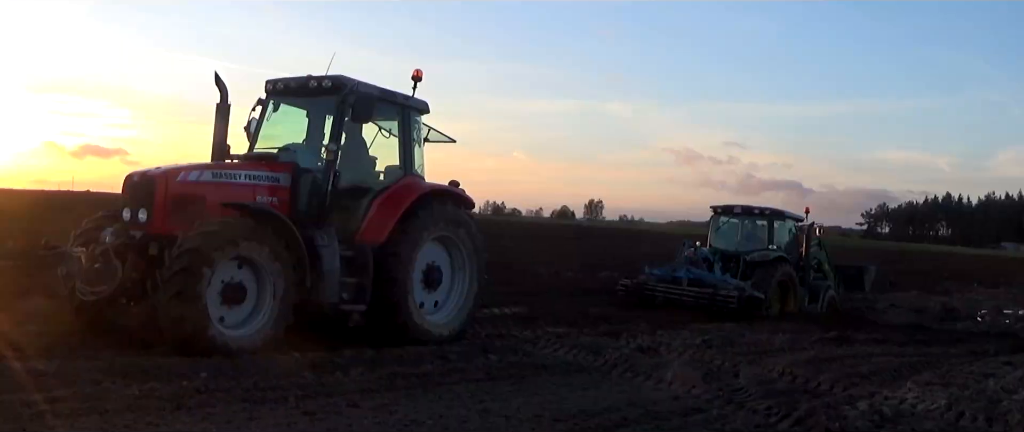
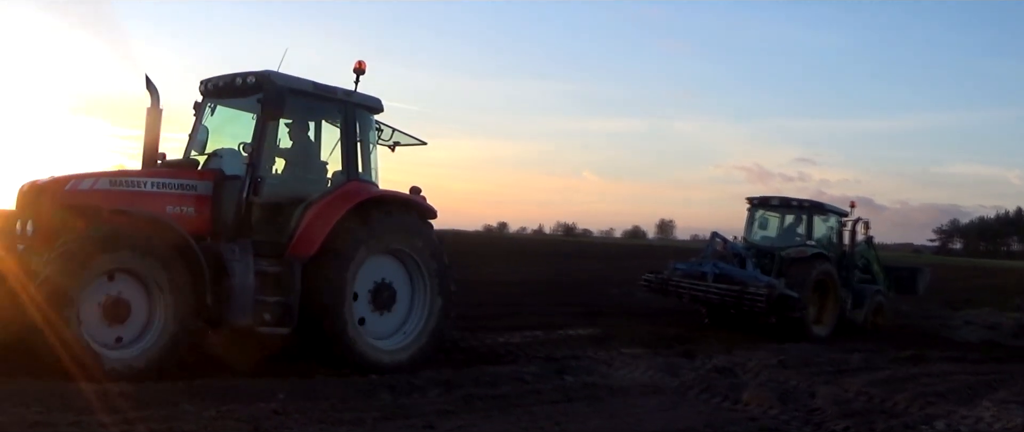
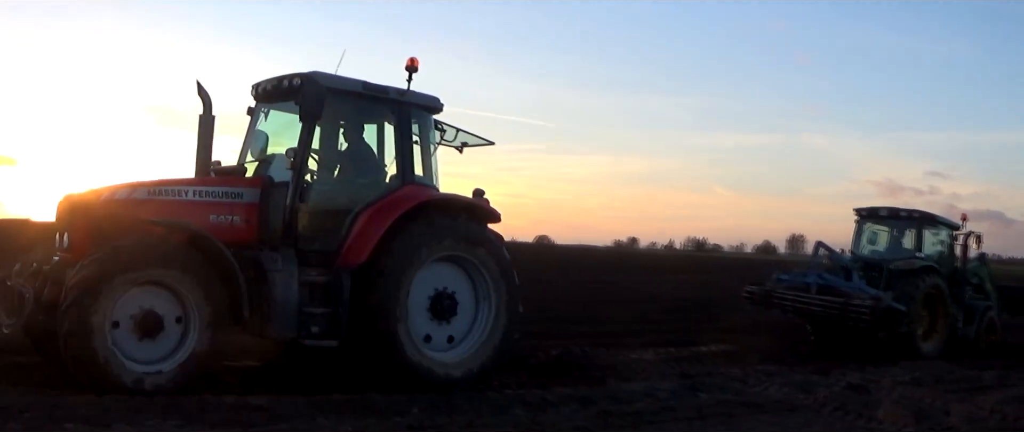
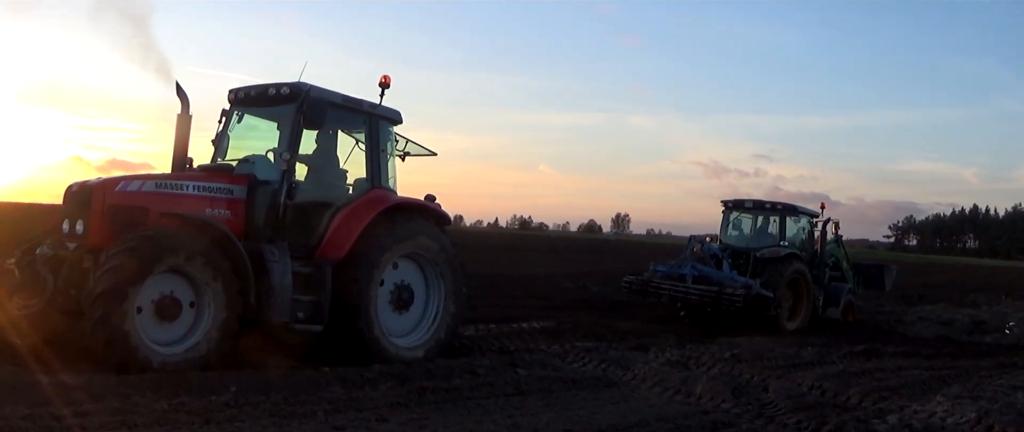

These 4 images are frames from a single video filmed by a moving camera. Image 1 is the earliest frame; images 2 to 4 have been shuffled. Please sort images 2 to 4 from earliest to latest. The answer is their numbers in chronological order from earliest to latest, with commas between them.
4, 2, 3
